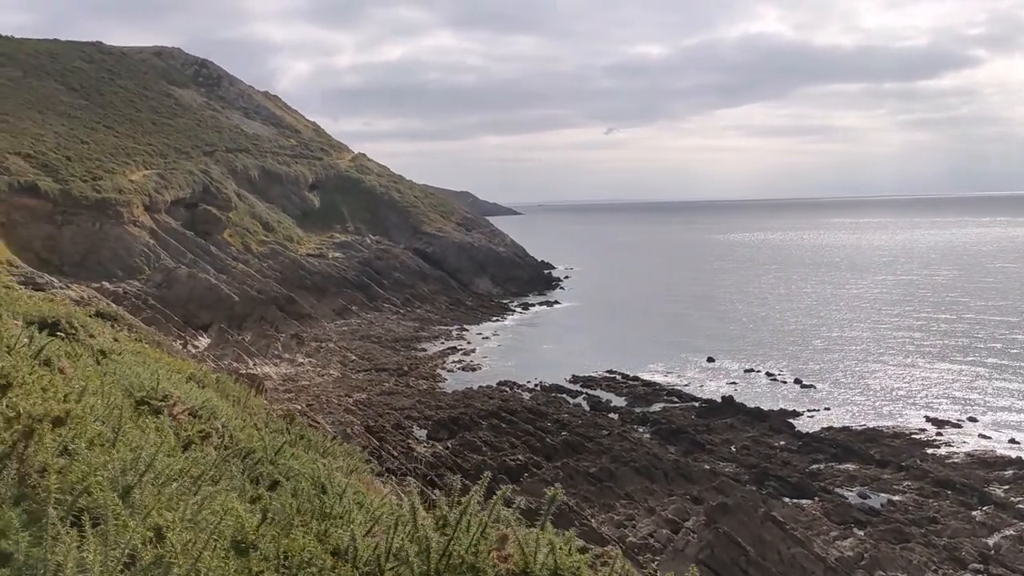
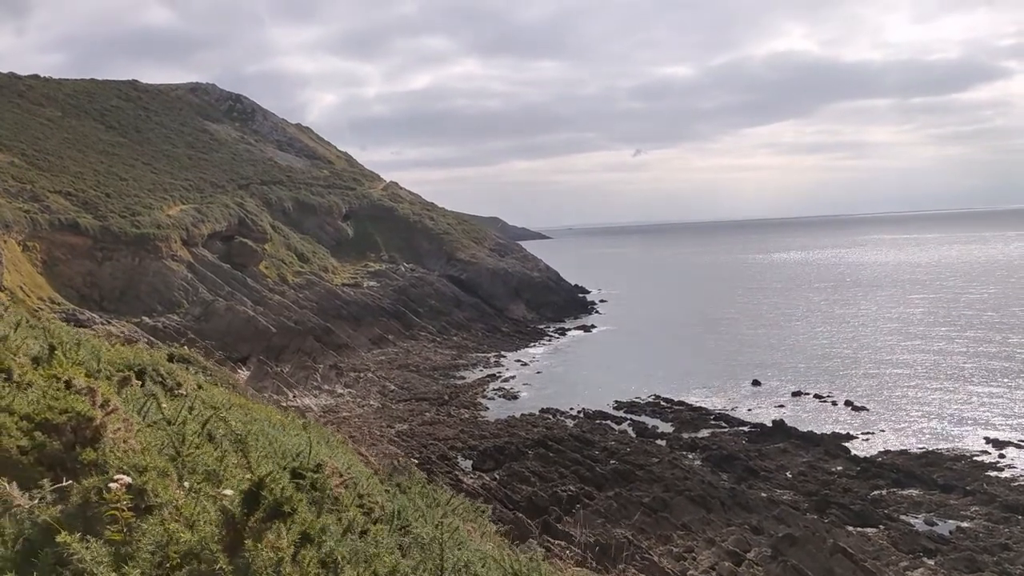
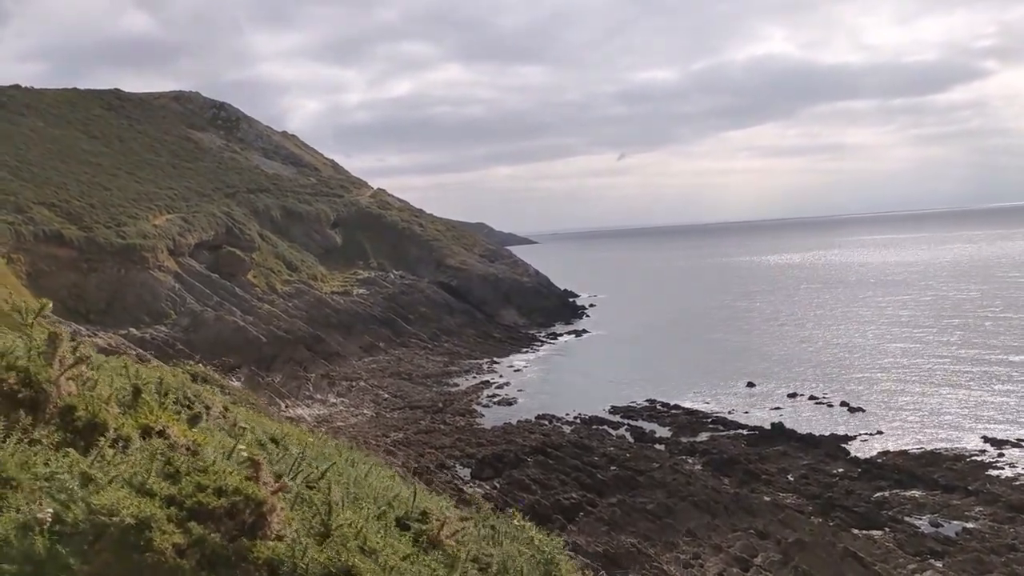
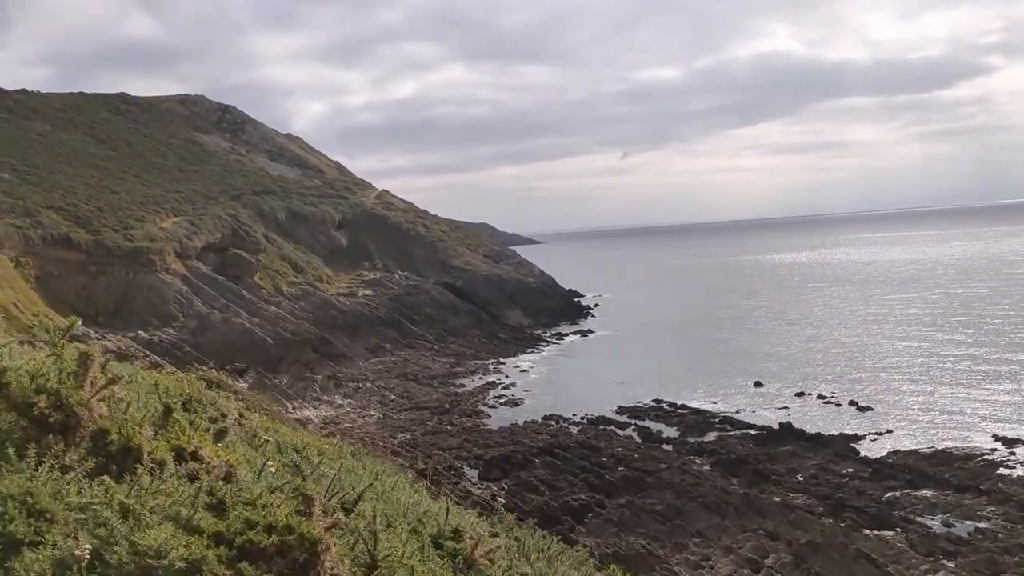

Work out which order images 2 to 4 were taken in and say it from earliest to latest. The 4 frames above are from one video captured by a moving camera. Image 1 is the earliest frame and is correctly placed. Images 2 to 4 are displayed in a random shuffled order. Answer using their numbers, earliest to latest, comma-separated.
2, 3, 4
